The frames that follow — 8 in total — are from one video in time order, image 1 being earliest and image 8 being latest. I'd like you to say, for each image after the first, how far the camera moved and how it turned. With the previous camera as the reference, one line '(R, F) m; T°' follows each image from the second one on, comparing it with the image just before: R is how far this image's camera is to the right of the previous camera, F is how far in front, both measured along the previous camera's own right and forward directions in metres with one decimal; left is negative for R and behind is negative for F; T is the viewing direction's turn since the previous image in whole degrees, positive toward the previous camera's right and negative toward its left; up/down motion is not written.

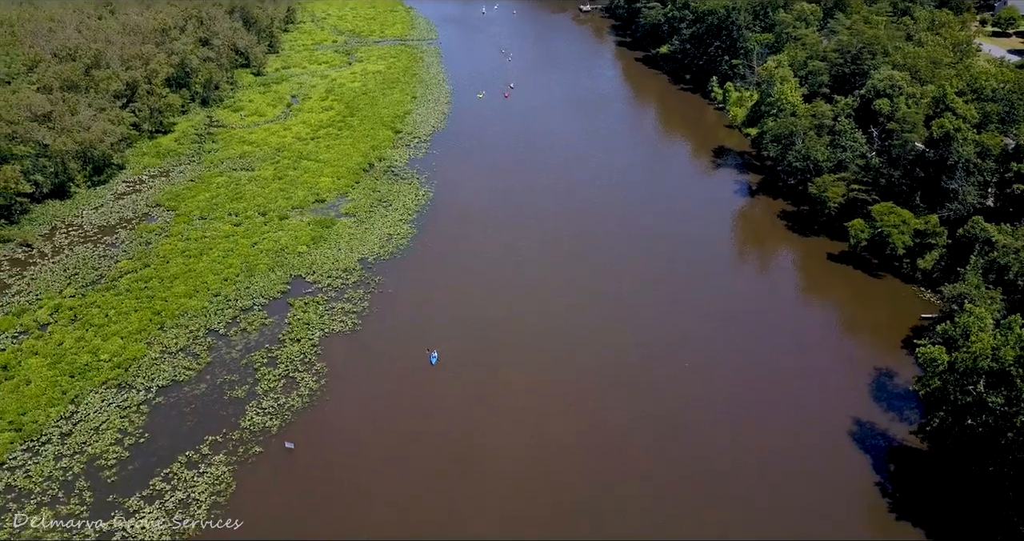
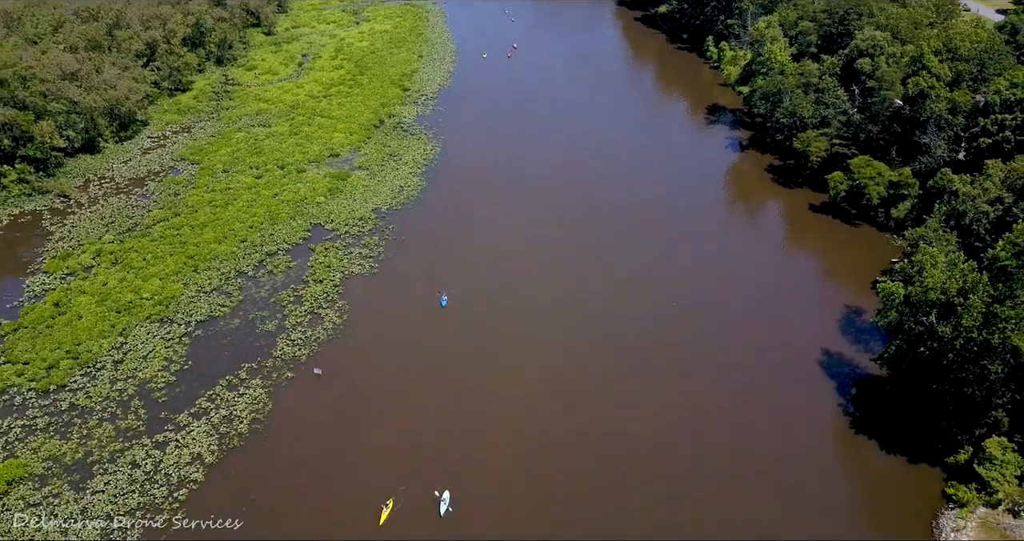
(-0.1, -3.6) m; 0°
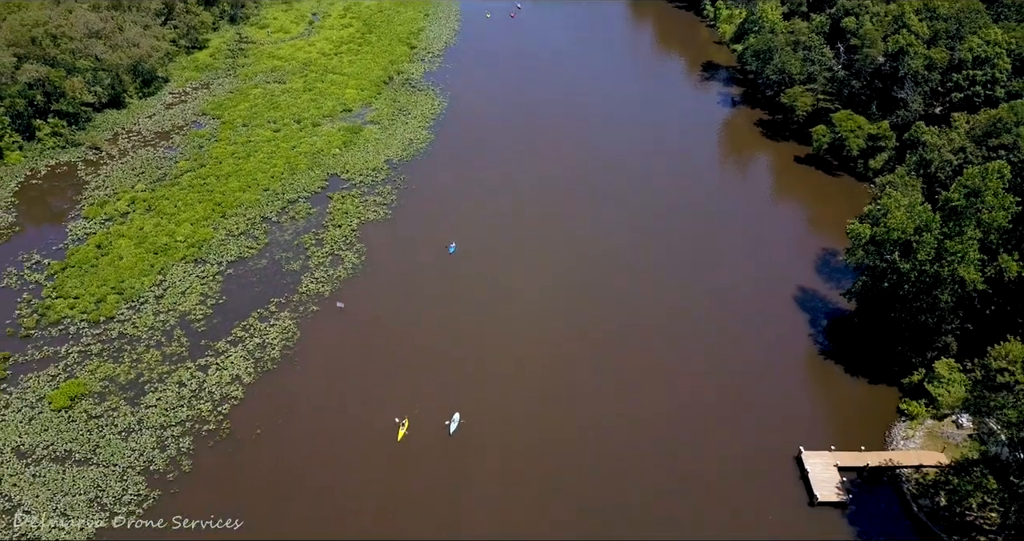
(-0.1, -3.6) m; 0°
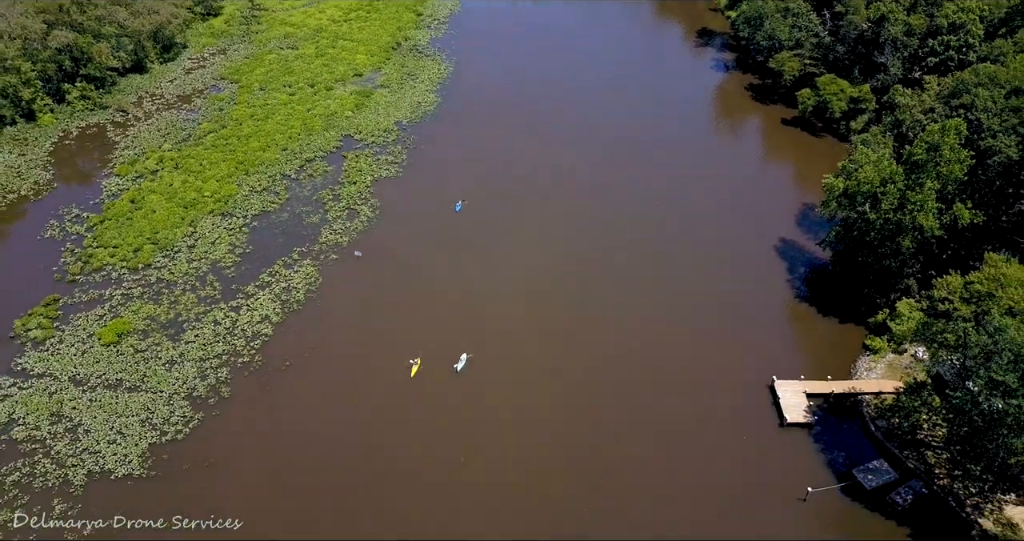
(-0.1, -3.5) m; 0°
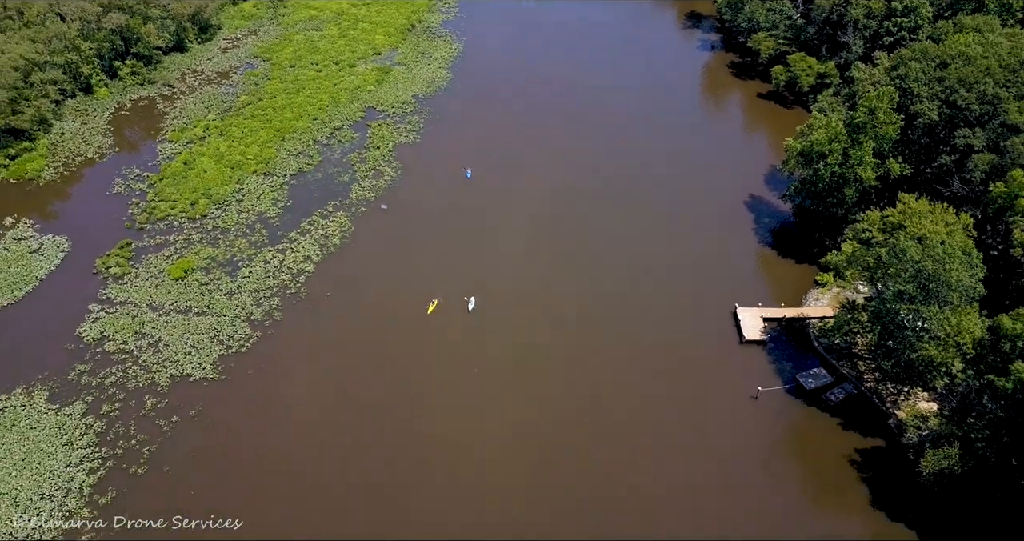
(-0.1, -6.8) m; 0°
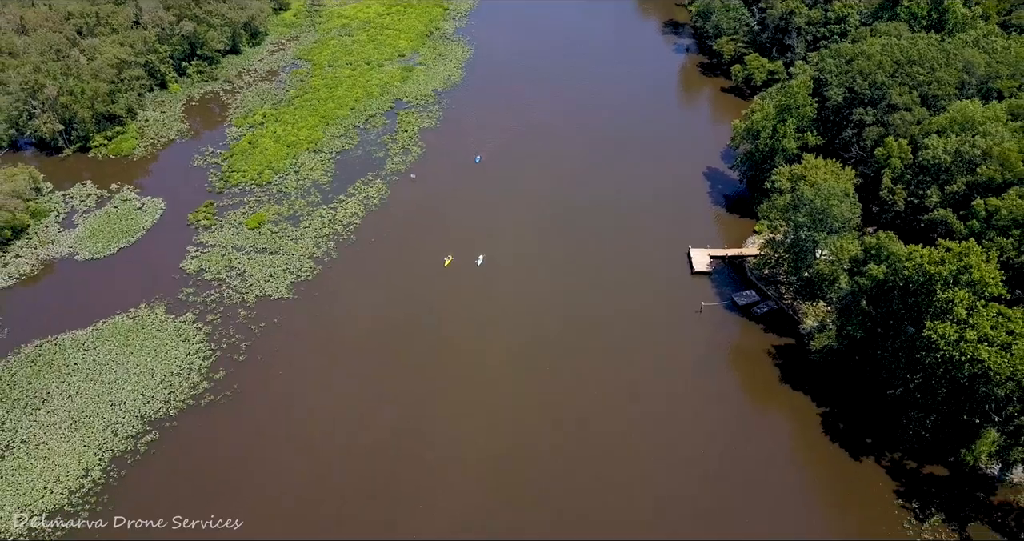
(-0.1, -12.1) m; 0°
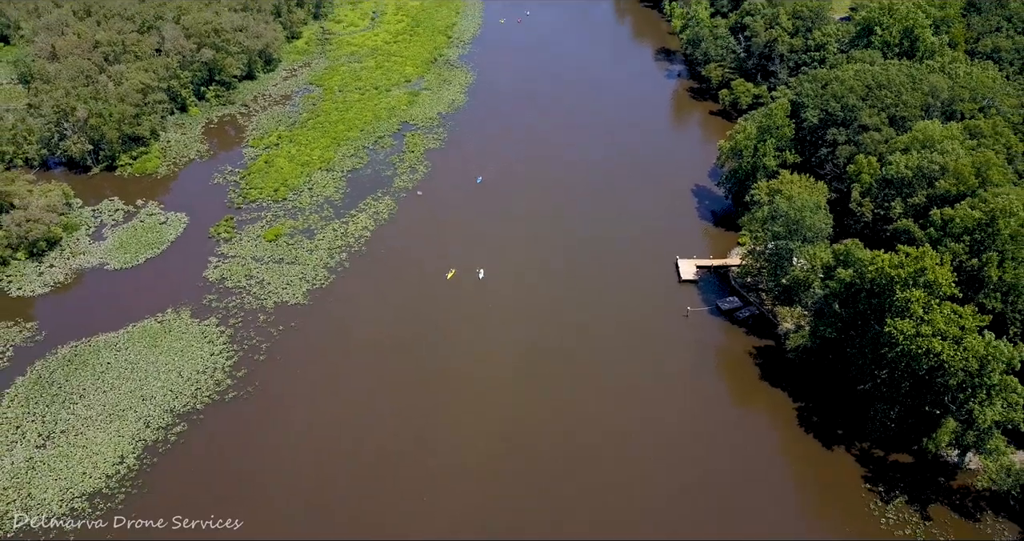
(0.0, -3.9) m; 0°
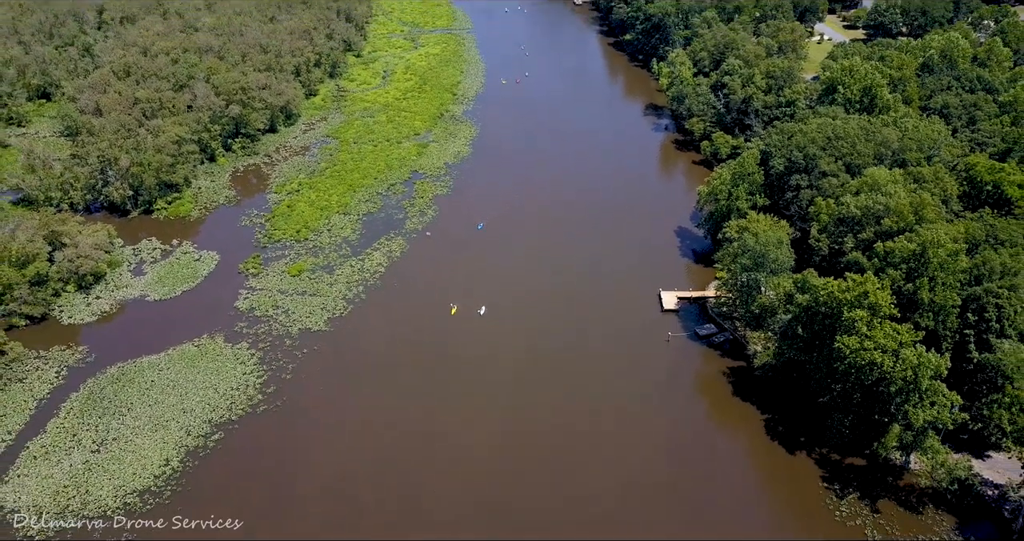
(+0.1, -6.4) m; 0°
